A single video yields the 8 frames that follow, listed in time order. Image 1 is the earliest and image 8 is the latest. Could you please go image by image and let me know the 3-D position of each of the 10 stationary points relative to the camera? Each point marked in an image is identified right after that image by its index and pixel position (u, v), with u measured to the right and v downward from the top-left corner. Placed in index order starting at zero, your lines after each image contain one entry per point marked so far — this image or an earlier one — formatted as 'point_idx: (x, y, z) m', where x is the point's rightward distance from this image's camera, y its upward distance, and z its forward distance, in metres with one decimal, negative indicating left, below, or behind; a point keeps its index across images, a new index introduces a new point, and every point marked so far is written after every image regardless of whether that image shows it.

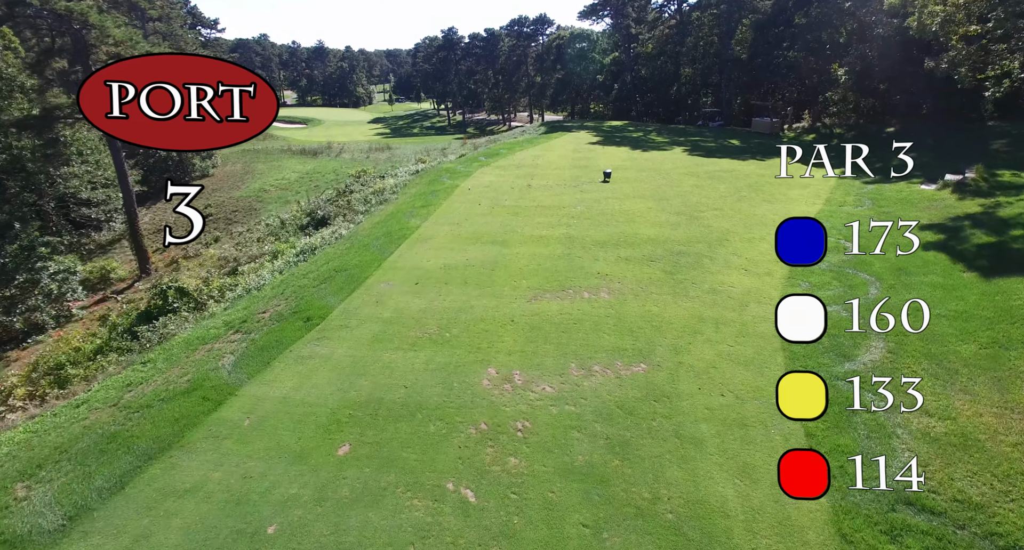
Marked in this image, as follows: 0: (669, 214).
0: (+4.6, +1.8, +15.6) m
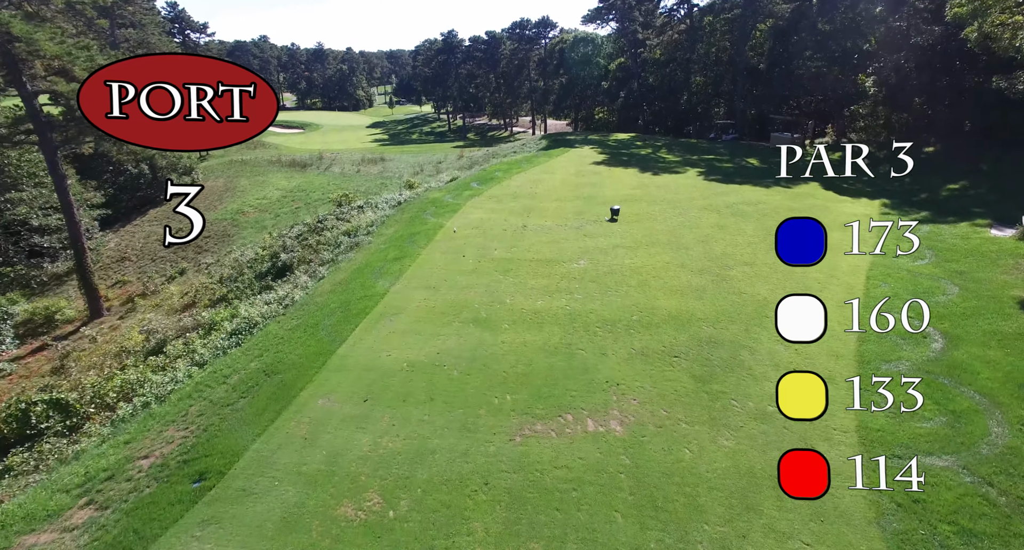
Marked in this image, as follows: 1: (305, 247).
0: (+4.3, +0.1, +12.9) m
1: (-6.9, +0.9, +17.6) m
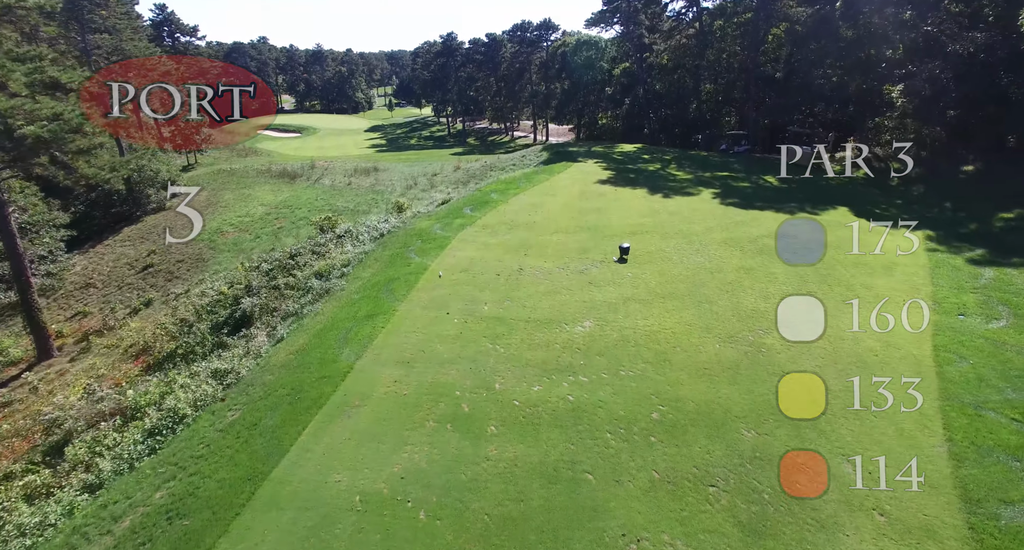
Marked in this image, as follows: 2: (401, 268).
0: (+4.2, -1.3, +10.7) m
1: (-7.1, -0.5, +15.5) m
2: (-3.1, +0.2, +14.7) m
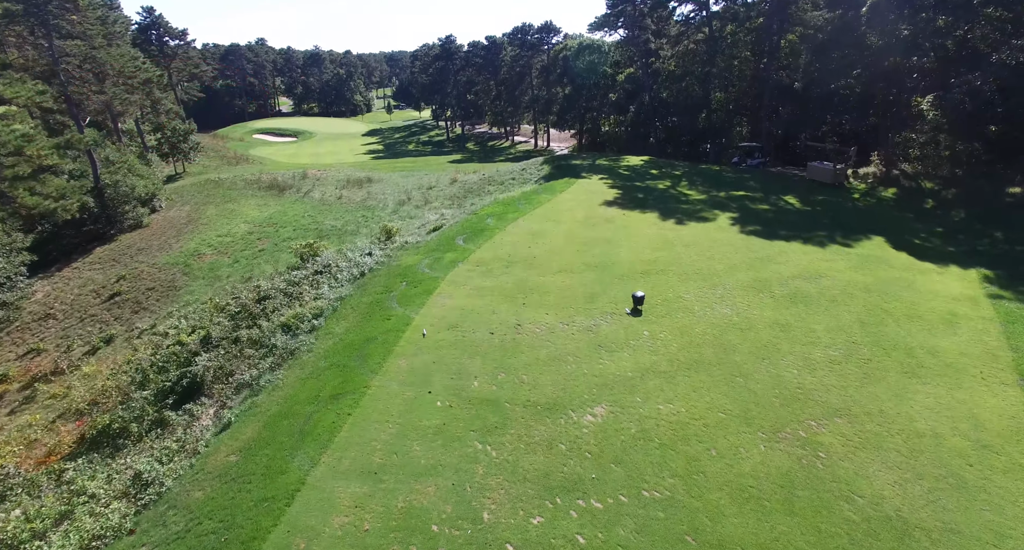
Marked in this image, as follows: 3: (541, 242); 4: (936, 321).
0: (+4.1, -2.6, +8.6) m
1: (-7.2, -1.8, +13.4) m
2: (-3.2, -1.2, +12.6) m
3: (+1.0, +1.2, +18.4) m
4: (+9.9, -1.1, +12.3) m
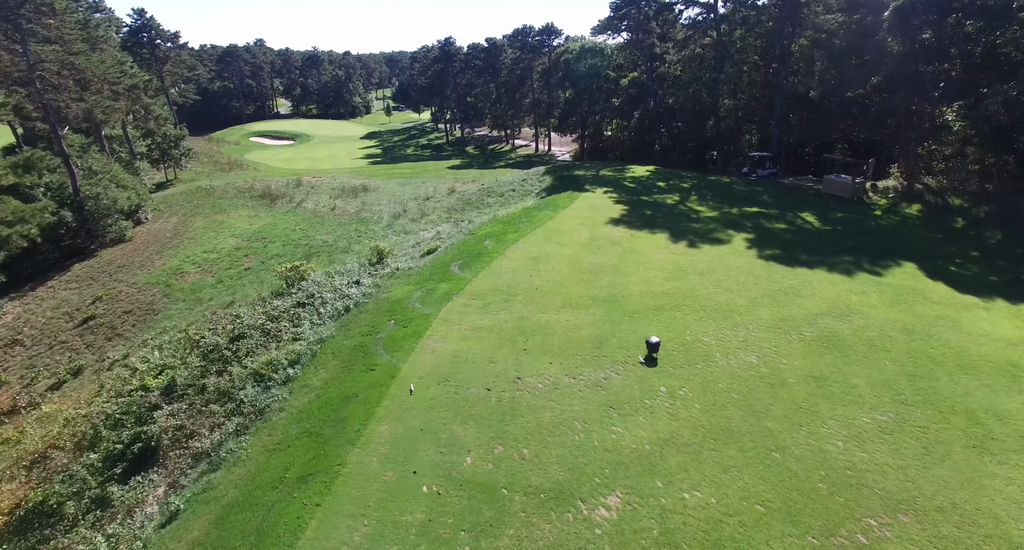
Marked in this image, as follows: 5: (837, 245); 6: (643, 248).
0: (+4.1, -3.6, +7.2) m
1: (-7.2, -2.7, +11.9) m
2: (-3.2, -2.1, +11.2) m
3: (+1.0, +0.2, +16.9) m
4: (+9.9, -2.0, +10.8) m
5: (+11.7, +1.1, +19.0) m
6: (+4.8, +1.0, +19.2) m
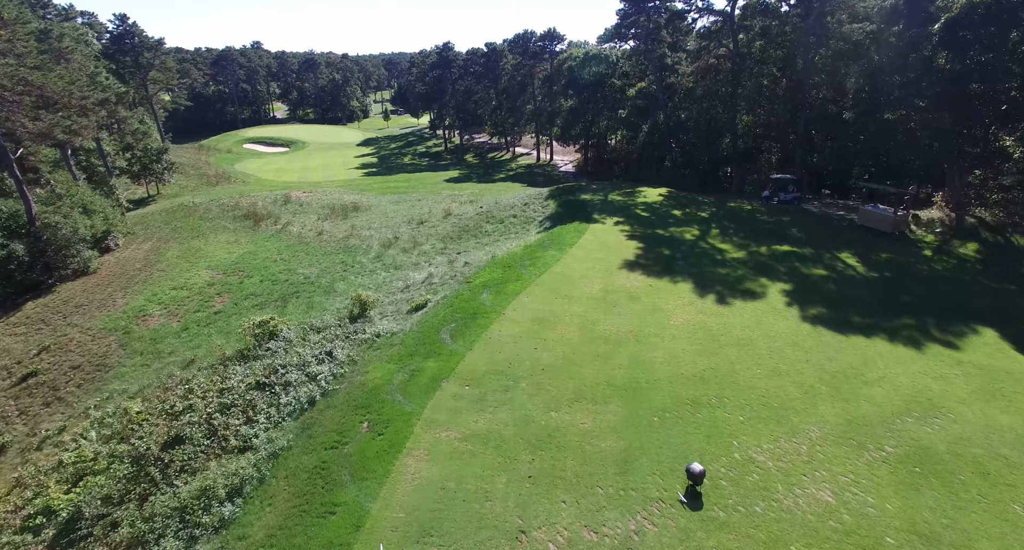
0: (+4.1, -5.5, +4.5) m
1: (-7.2, -4.6, +9.3) m
2: (-3.2, -4.0, +8.5) m
3: (+1.0, -1.7, +14.2) m
4: (+9.9, -3.9, +8.1) m
5: (+11.8, -0.8, +16.3) m
6: (+4.9, -0.9, +16.5) m
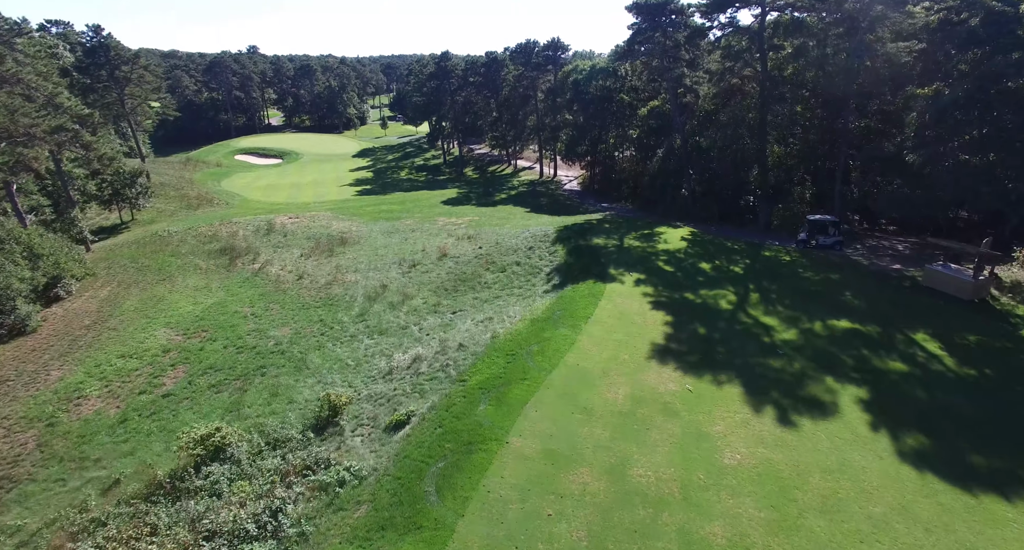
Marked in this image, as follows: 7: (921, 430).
0: (+4.2, -8.2, +0.9) m
1: (-7.0, -7.4, +5.6) m
2: (-3.1, -6.7, +4.9) m
3: (+1.2, -4.5, +10.6) m
4: (+10.0, -6.7, +4.5) m
5: (+11.9, -3.6, +12.7) m
6: (+5.0, -3.6, +12.9) m
7: (+9.6, -3.7, +12.4) m
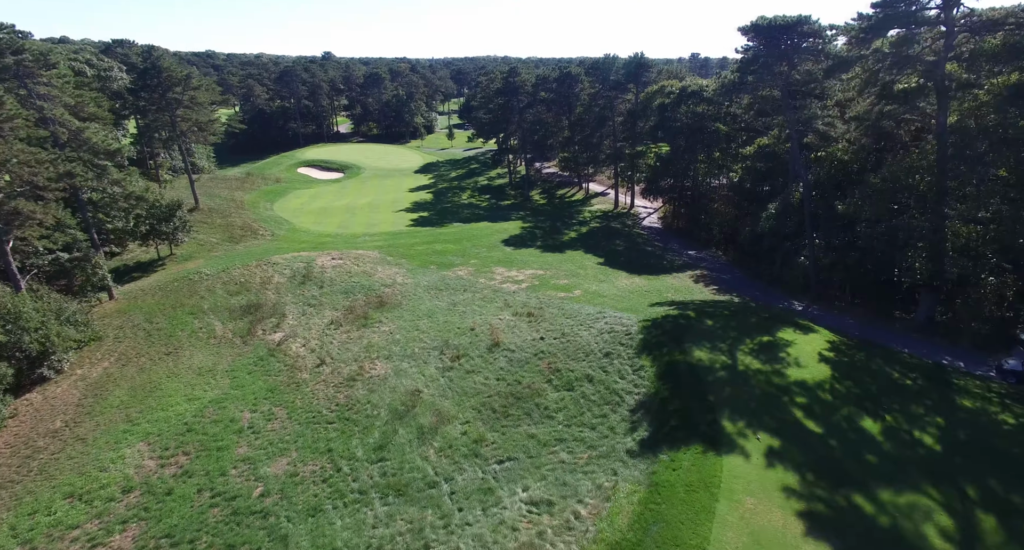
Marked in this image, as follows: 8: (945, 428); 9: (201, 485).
0: (+3.3, -12.8, -6.2) m
1: (-7.2, -11.4, -0.1) m
2: (-3.3, -11.0, -1.3) m
3: (+1.7, -9.0, +3.8) m
4: (+9.6, -11.6, -3.2) m
5: (+12.6, -8.7, +4.7) m
6: (+5.8, -8.4, +5.7) m
7: (+10.3, -8.7, +4.7) m
8: (+12.8, -4.4, +15.6) m
9: (-10.3, -6.7, +17.5) m
